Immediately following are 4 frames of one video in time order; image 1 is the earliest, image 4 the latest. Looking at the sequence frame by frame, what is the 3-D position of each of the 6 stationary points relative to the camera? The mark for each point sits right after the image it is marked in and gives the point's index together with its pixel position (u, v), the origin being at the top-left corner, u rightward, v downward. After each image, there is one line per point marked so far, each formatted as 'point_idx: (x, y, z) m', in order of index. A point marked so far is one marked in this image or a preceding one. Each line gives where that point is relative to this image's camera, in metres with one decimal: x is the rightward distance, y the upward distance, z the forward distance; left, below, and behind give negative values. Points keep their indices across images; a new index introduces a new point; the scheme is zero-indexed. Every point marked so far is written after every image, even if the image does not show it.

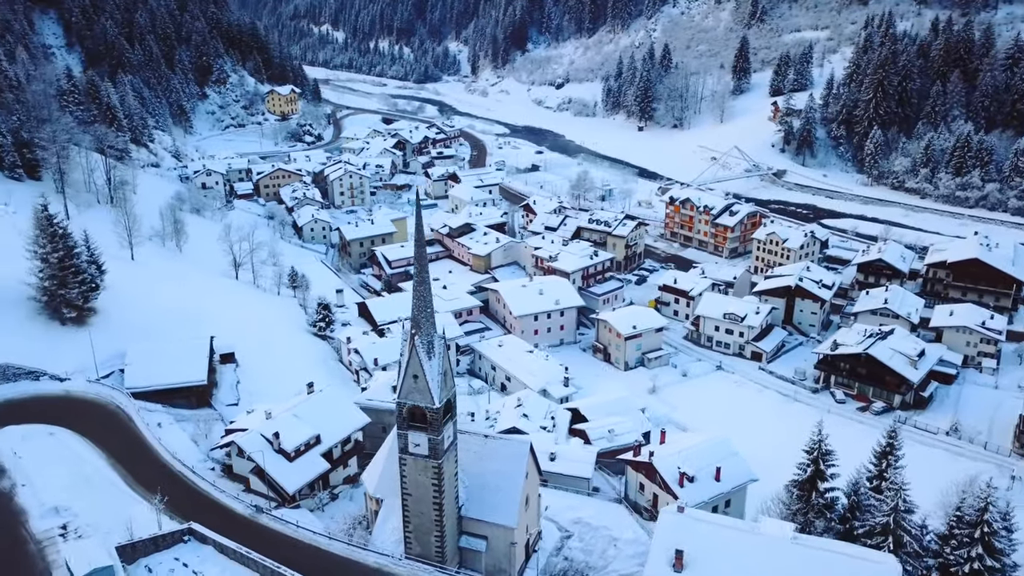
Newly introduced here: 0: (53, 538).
0: (-11.2, -5.9, +16.2) m
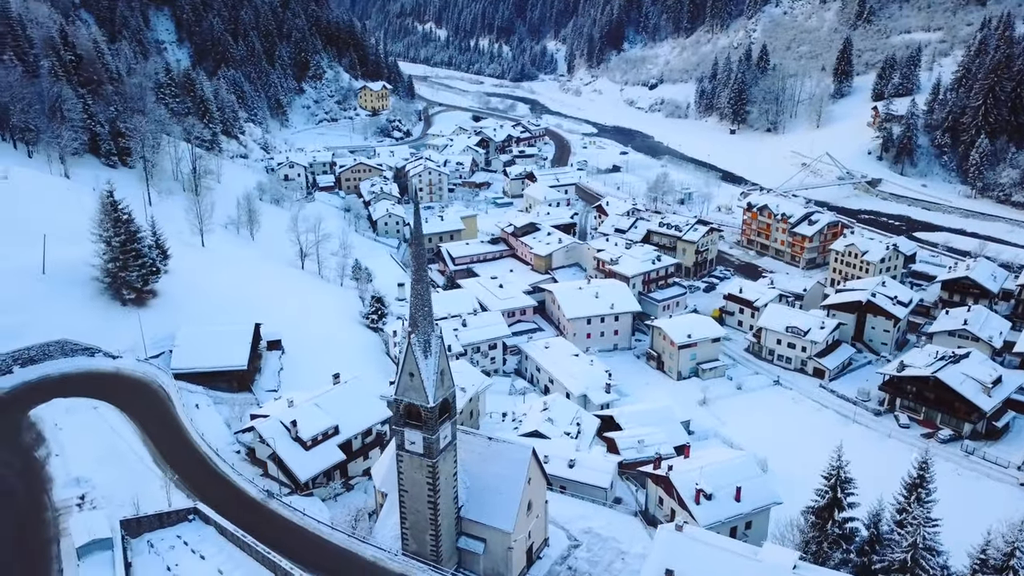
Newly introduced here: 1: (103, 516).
0: (-11.2, -5.5, +17.0) m
1: (-9.9, -5.4, +16.3) m
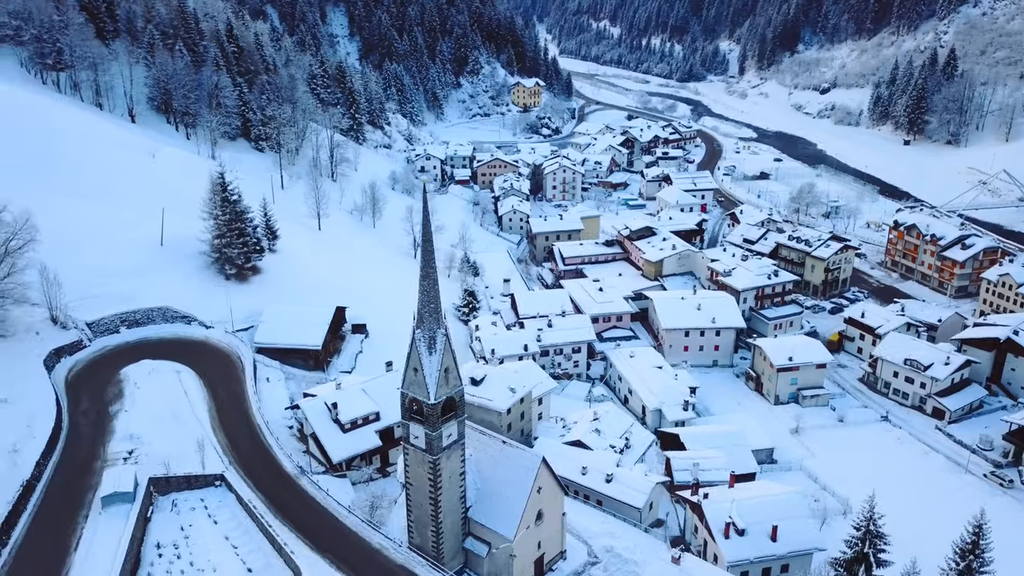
0: (-10.7, -4.6, +18.5) m
1: (-9.6, -4.6, +17.6) m
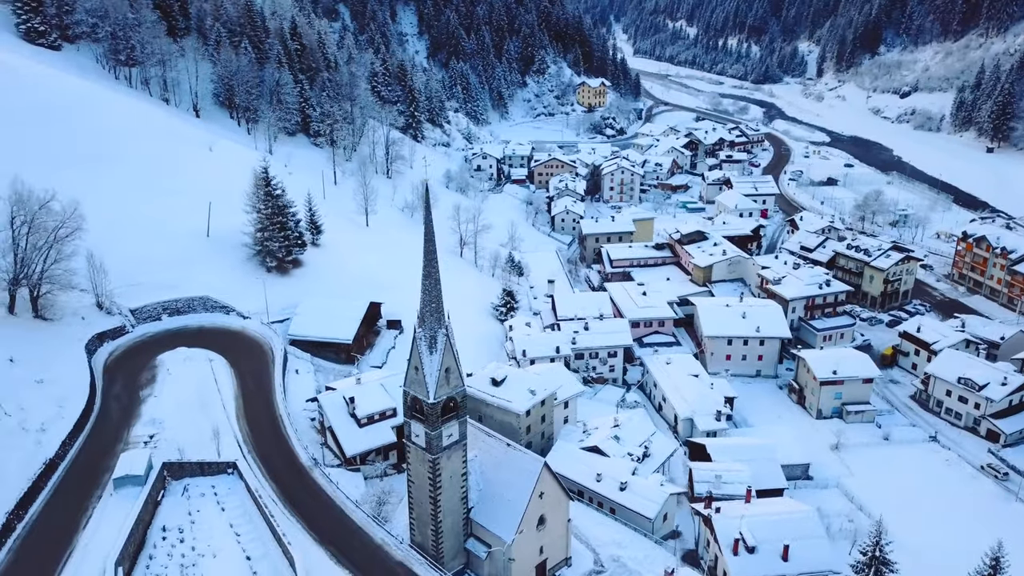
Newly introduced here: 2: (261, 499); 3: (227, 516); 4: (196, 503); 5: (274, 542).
0: (-10.4, -4.3, +19.2) m
1: (-9.4, -4.4, +18.2) m
2: (-6.2, -5.3, +17.3) m
3: (-7.1, -5.6, +16.9) m
4: (-8.1, -5.4, +17.3) m
5: (-5.6, -6.0, +16.3) m
